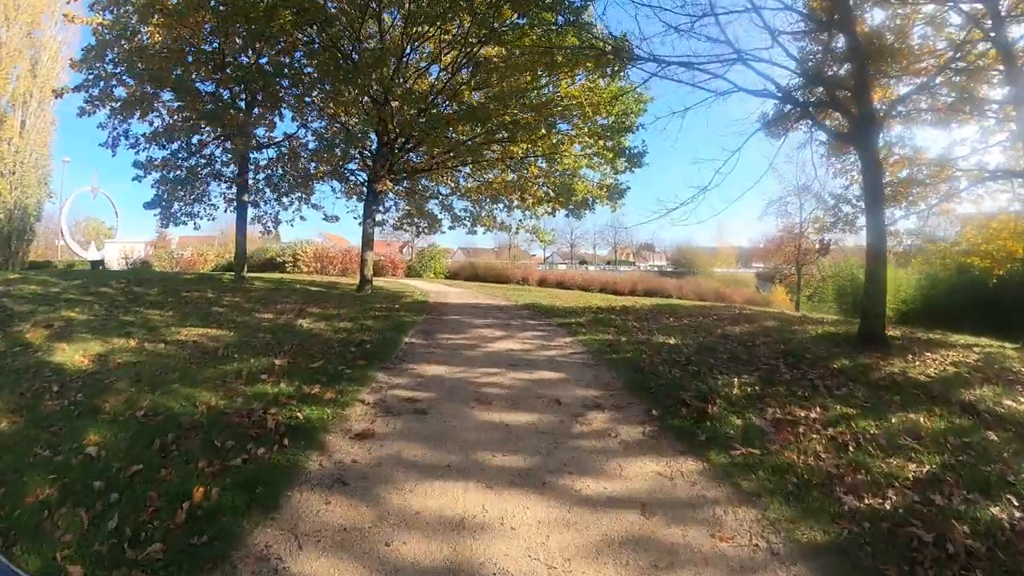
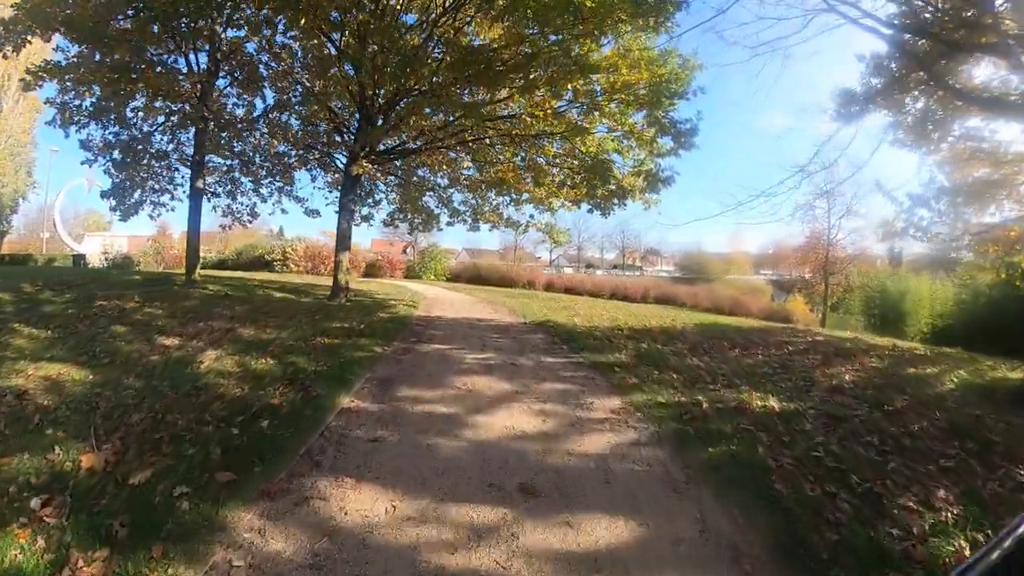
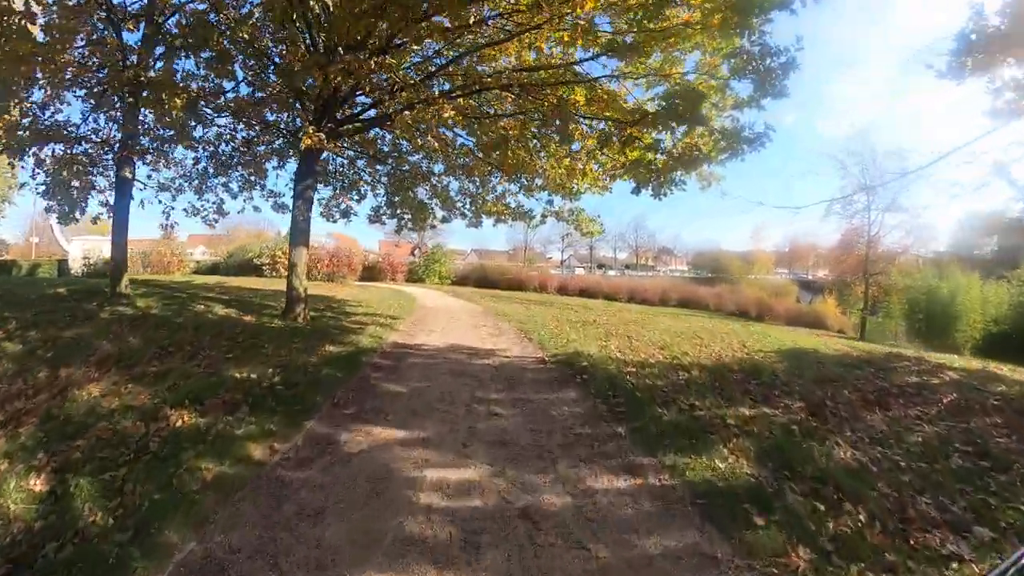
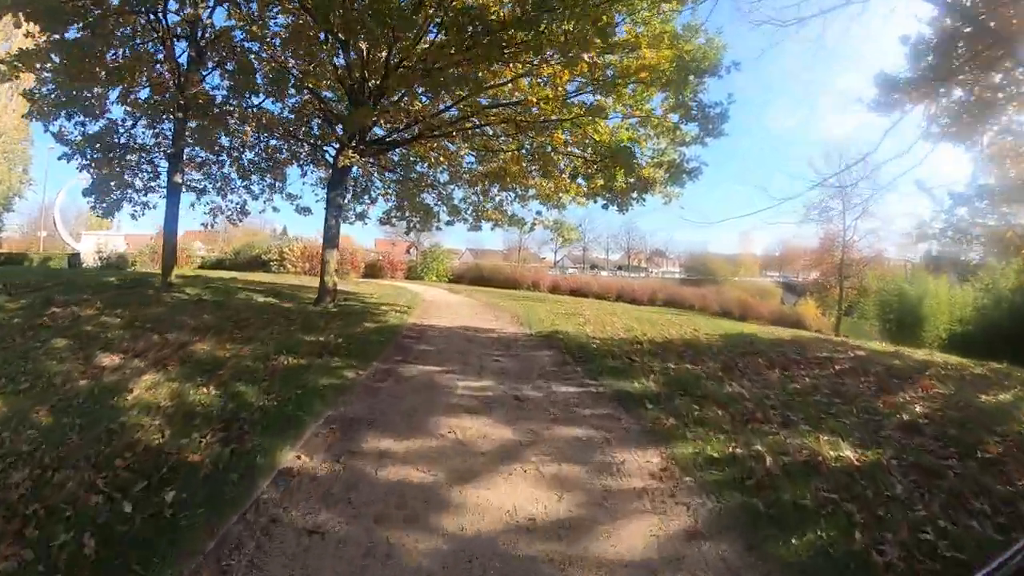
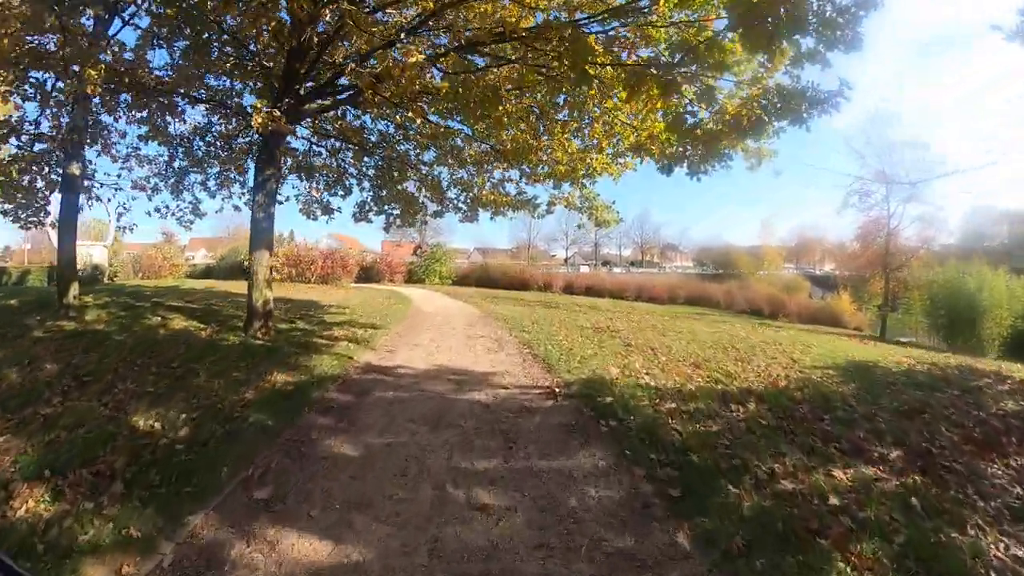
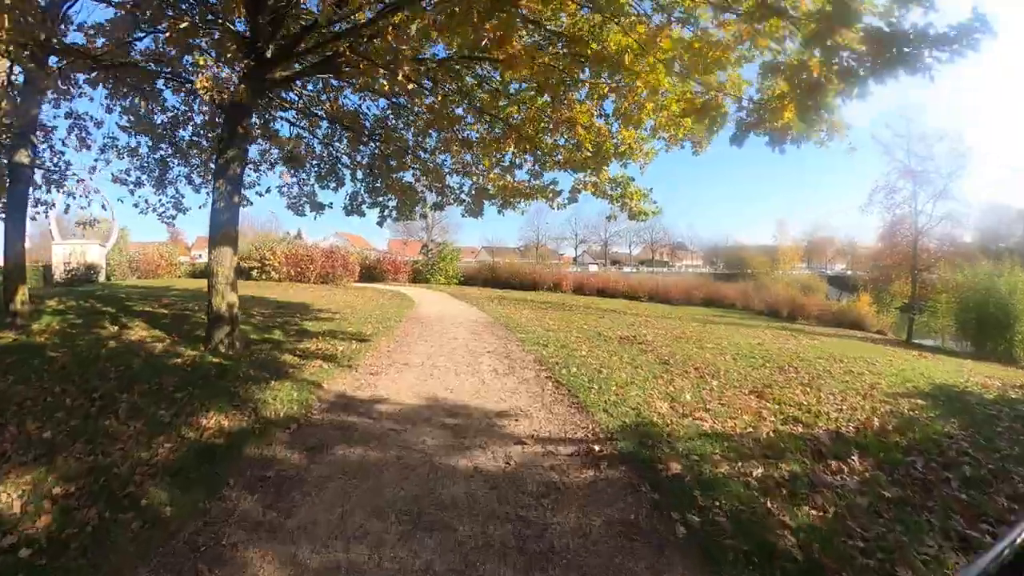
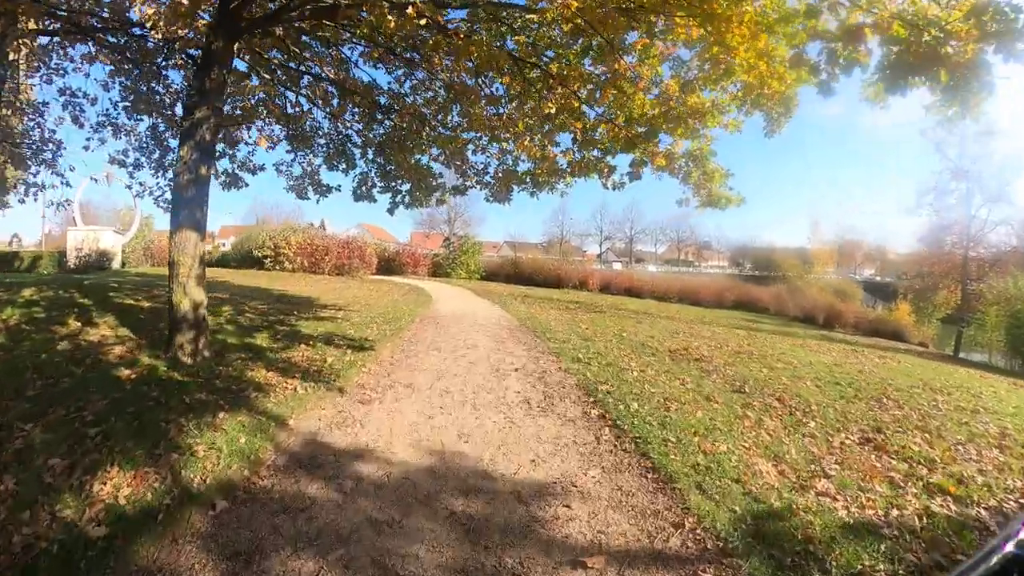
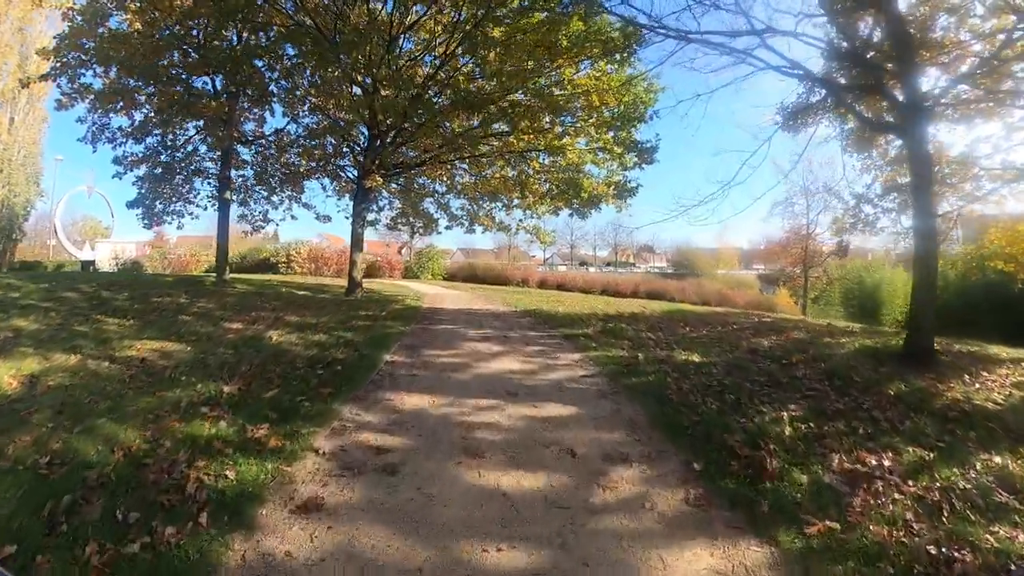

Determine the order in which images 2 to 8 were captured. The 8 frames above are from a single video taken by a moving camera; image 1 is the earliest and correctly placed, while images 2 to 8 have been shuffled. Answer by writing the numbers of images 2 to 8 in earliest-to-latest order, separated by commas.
8, 2, 4, 3, 5, 6, 7
